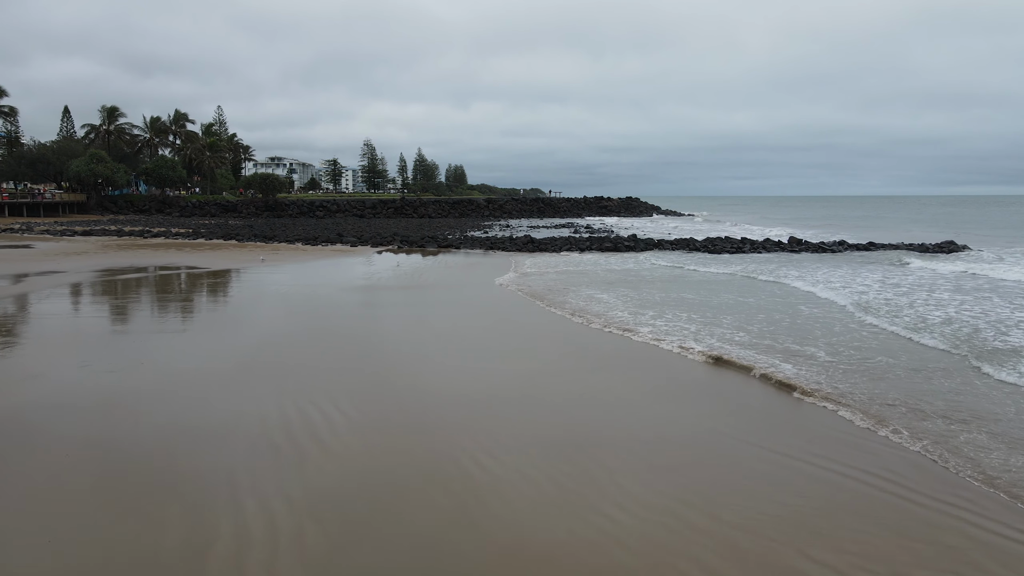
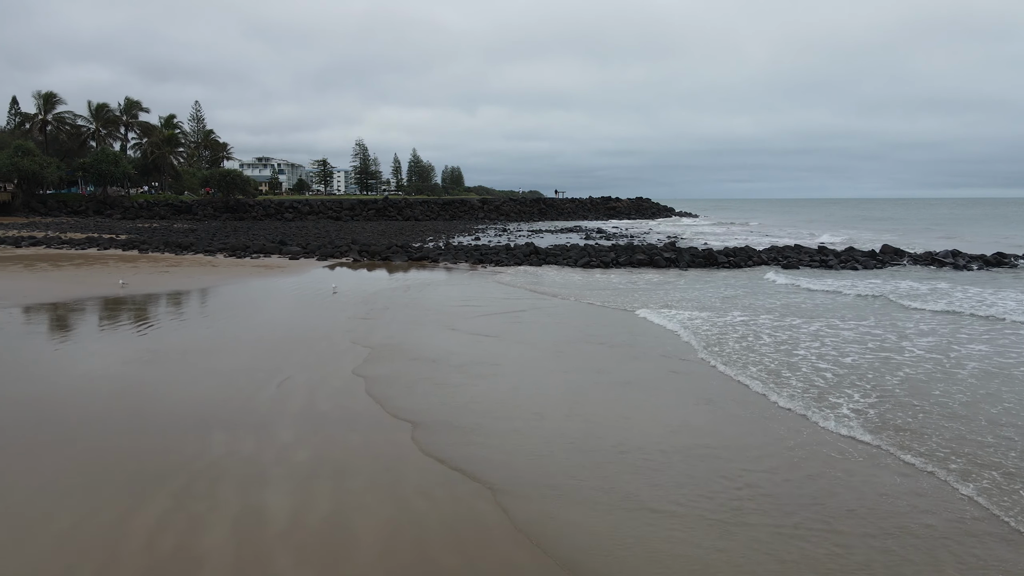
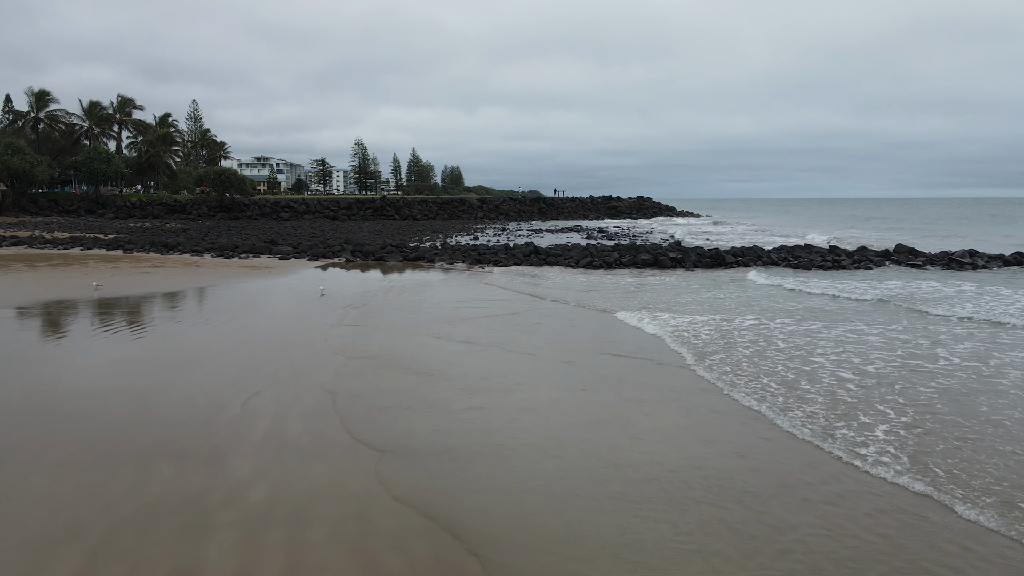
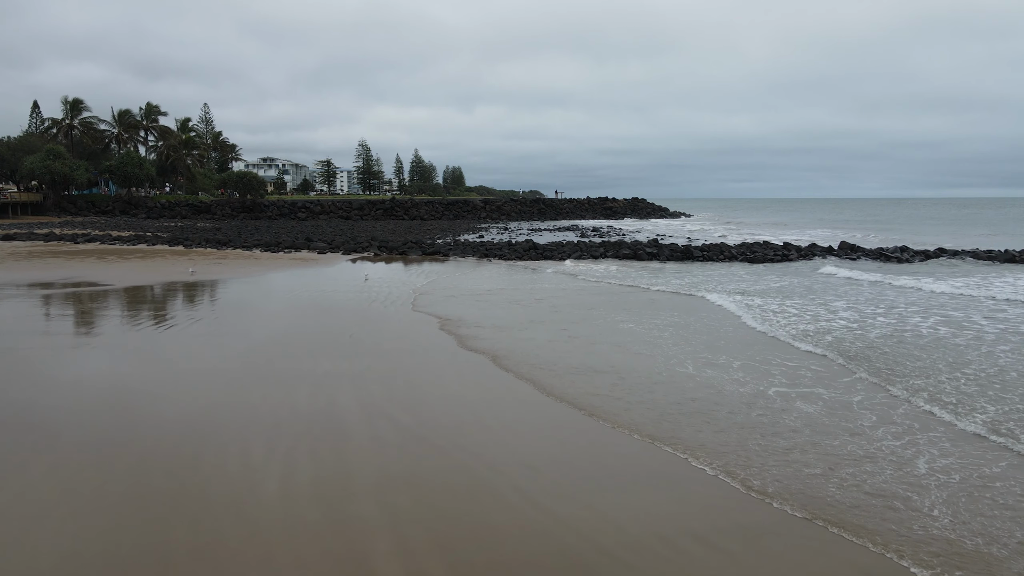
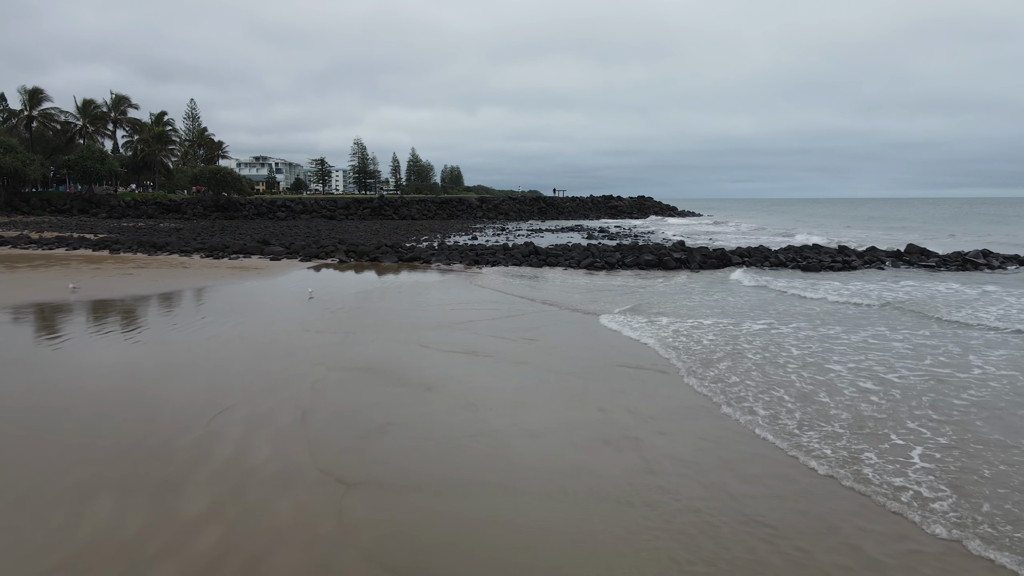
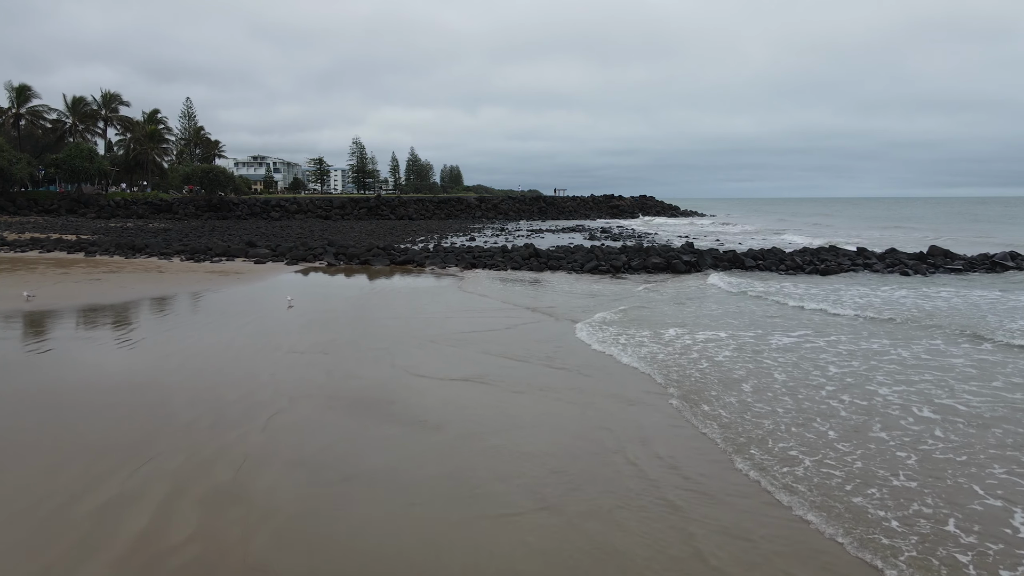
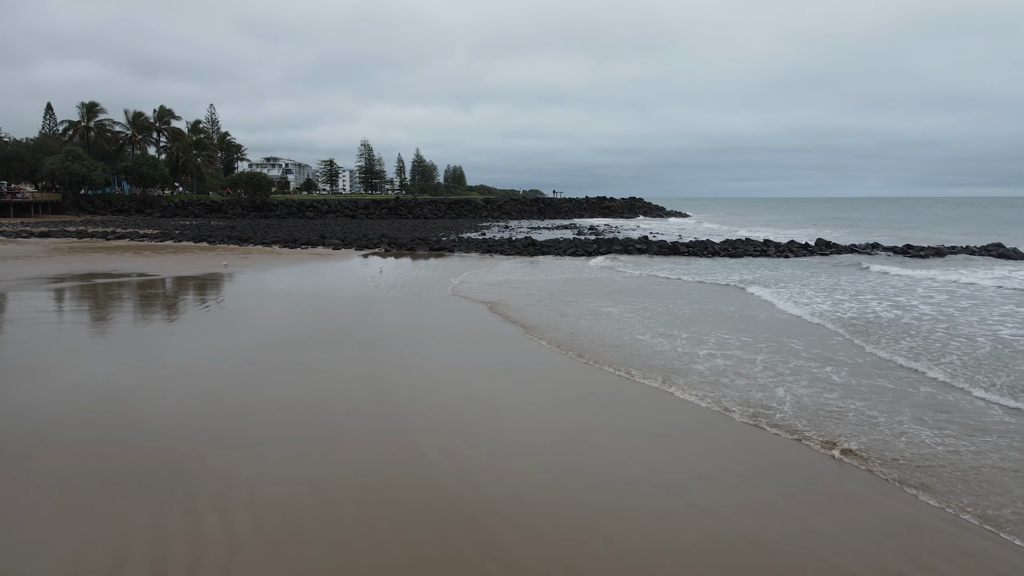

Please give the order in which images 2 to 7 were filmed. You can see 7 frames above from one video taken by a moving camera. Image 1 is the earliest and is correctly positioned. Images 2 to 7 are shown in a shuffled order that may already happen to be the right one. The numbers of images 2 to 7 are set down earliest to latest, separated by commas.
7, 4, 2, 3, 5, 6
